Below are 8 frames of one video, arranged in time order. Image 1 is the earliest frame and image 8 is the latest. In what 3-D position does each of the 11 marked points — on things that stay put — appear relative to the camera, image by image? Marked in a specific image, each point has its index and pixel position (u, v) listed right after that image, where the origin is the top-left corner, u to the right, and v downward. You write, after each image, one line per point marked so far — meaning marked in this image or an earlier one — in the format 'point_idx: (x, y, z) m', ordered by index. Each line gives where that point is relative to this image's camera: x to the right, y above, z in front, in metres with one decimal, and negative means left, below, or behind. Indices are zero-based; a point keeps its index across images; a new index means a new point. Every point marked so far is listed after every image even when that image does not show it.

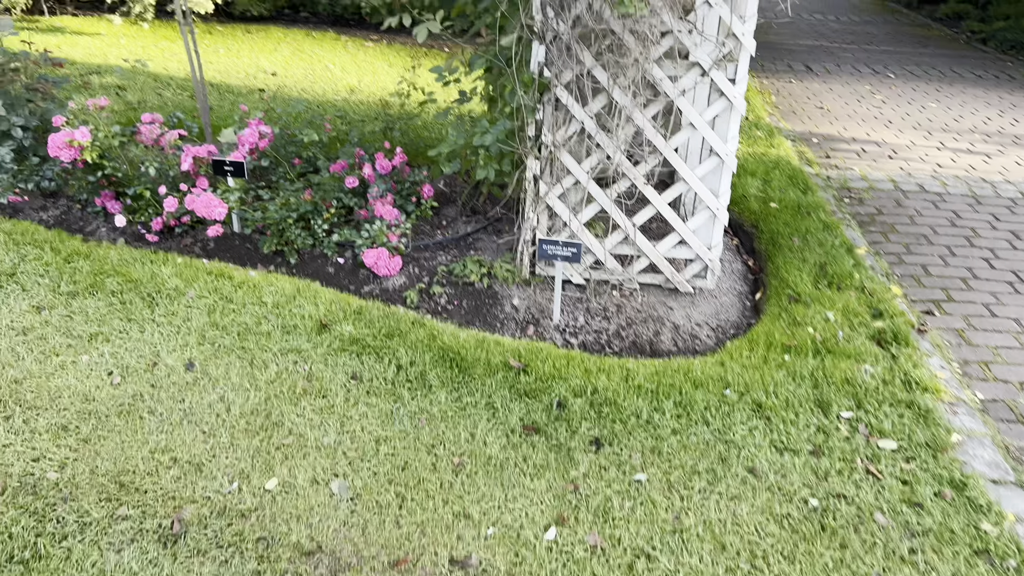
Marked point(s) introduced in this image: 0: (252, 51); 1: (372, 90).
0: (-1.8, +1.7, +5.8) m
1: (-0.9, +1.2, +5.2) m
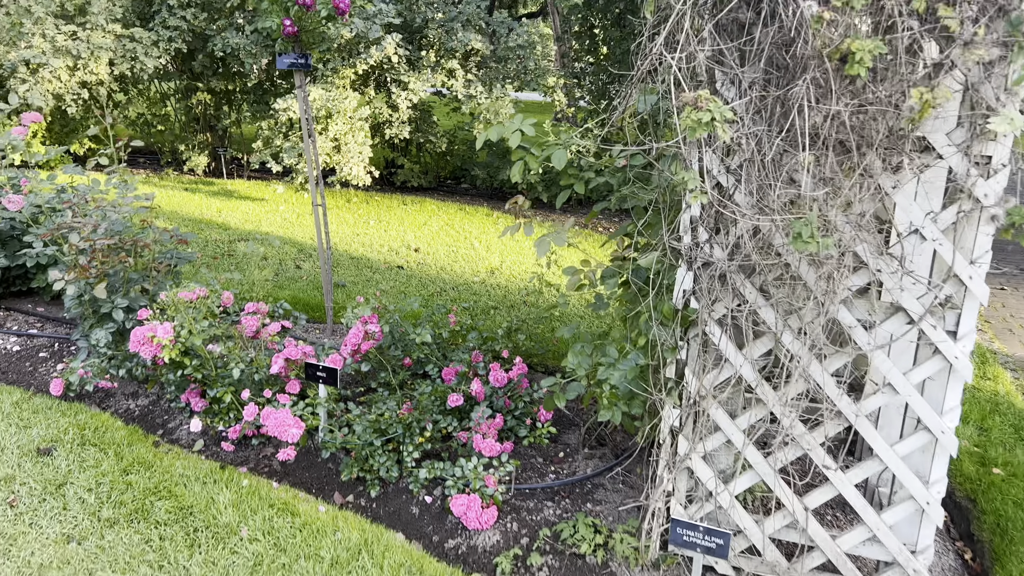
0: (-0.8, +0.4, +5.7) m
1: (0.0, +0.1, +4.8) m
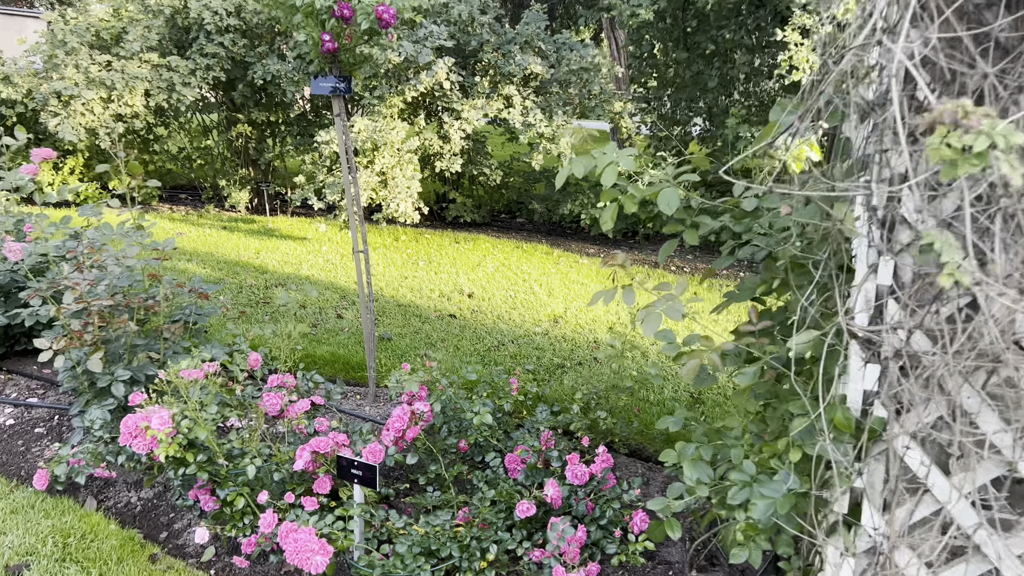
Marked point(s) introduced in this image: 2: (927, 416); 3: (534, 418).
0: (-0.4, +0.1, +5.2) m
1: (+0.4, -0.2, +4.2) m
2: (+0.7, -0.2, +1.3) m
3: (+0.1, -0.4, +2.7) m
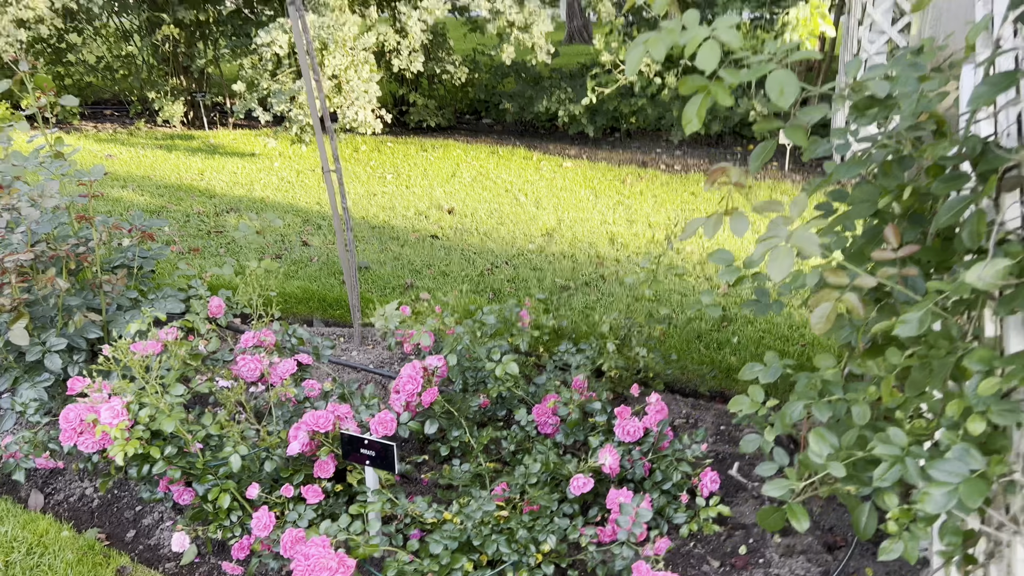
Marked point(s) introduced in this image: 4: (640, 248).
0: (-0.5, +0.6, +4.7) m
1: (+0.3, +0.2, +3.8) m
2: (+0.8, -0.1, +0.9) m
3: (+0.1, -0.2, +2.3) m
4: (+0.6, +0.2, +3.7) m
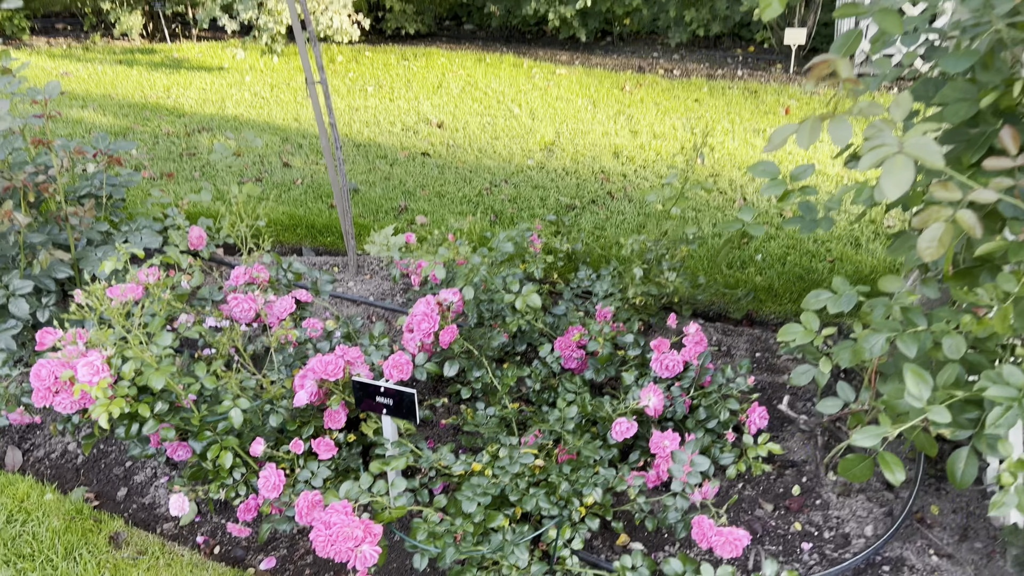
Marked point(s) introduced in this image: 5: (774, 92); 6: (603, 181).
0: (-0.5, +1.1, +4.3) m
1: (+0.3, +0.6, +3.6) m
2: (+0.9, 0.0, +0.8) m
3: (+0.2, 0.0, +2.2) m
4: (+0.6, +0.5, +3.5) m
5: (+1.4, +1.0, +4.3) m
6: (+0.4, +0.4, +3.3) m
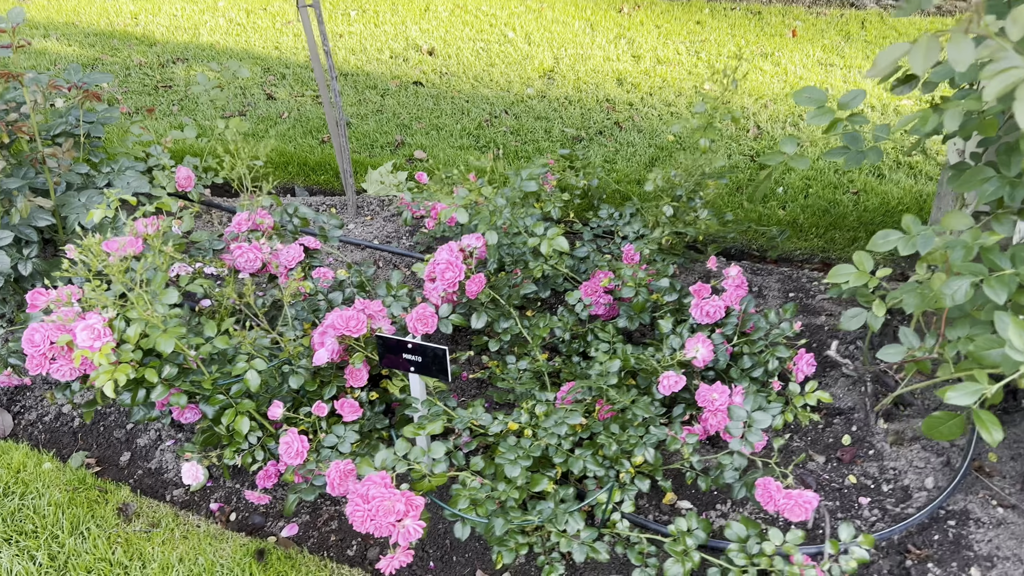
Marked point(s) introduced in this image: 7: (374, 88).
0: (-0.6, +1.4, +4.1) m
1: (+0.3, +0.9, +3.4) m
2: (+1.0, 0.0, +0.7) m
3: (+0.2, +0.2, +2.0) m
4: (+0.6, +0.8, +3.3) m
5: (+1.4, +1.4, +4.1) m
6: (+0.4, +0.7, +3.1) m
7: (-0.6, +0.8, +3.3) m
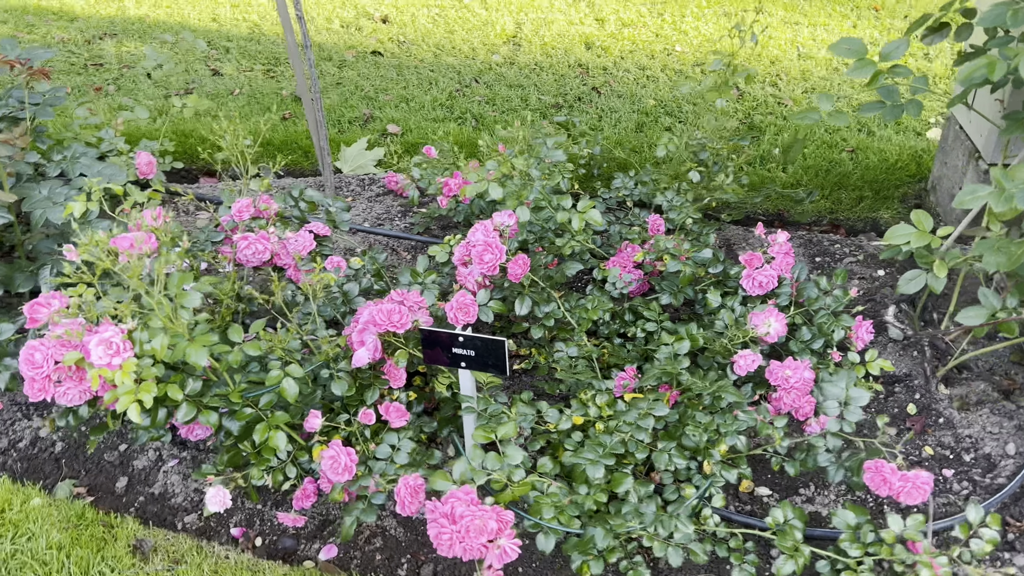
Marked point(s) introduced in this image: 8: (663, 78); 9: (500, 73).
0: (-0.8, +1.5, +3.8) m
1: (+0.1, +1.0, +3.2) m
2: (+1.1, +0.1, +0.6) m
3: (+0.2, +0.2, +1.9) m
4: (+0.4, +0.9, +3.2) m
5: (+1.1, +1.6, +4.1) m
6: (+0.3, +0.8, +3.0) m
7: (-0.7, +0.9, +3.1) m
8: (+0.6, +0.8, +3.0) m
9: (0.0, +0.8, +3.0) m
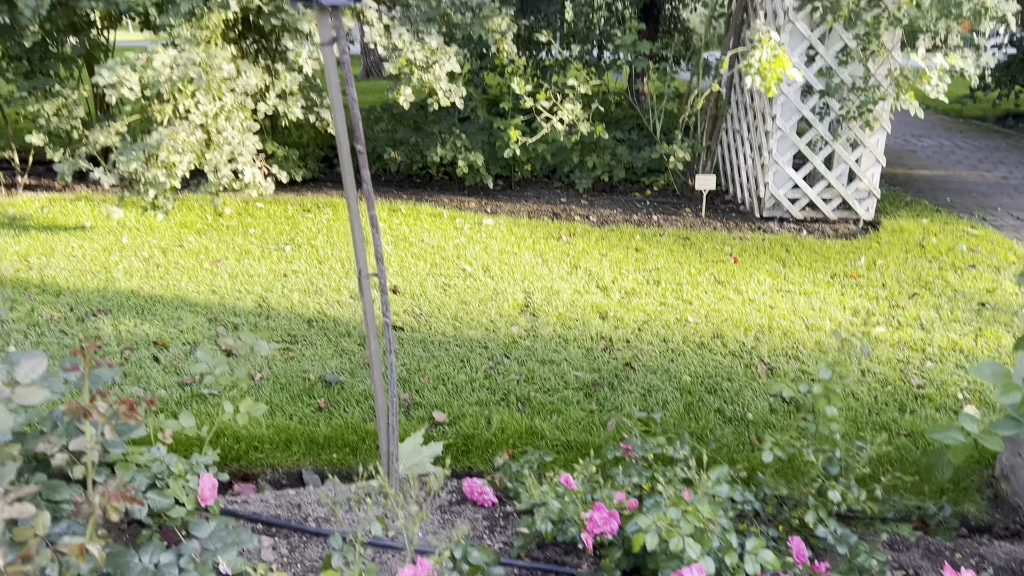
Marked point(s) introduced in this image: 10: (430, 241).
0: (-0.8, +0.2, +3.8) m
1: (+0.2, -0.1, +3.2) m
2: (+1.5, -0.3, +0.6) m
3: (+0.5, -0.5, +1.8) m
4: (+0.5, -0.1, +3.2) m
5: (+1.0, +0.3, +4.3) m
6: (+0.4, -0.2, +3.0) m
7: (-0.6, -0.2, +3.0) m
8: (+0.7, -0.2, +3.0) m
9: (+0.1, -0.2, +2.9) m
10: (-0.4, +0.2, +3.9) m
